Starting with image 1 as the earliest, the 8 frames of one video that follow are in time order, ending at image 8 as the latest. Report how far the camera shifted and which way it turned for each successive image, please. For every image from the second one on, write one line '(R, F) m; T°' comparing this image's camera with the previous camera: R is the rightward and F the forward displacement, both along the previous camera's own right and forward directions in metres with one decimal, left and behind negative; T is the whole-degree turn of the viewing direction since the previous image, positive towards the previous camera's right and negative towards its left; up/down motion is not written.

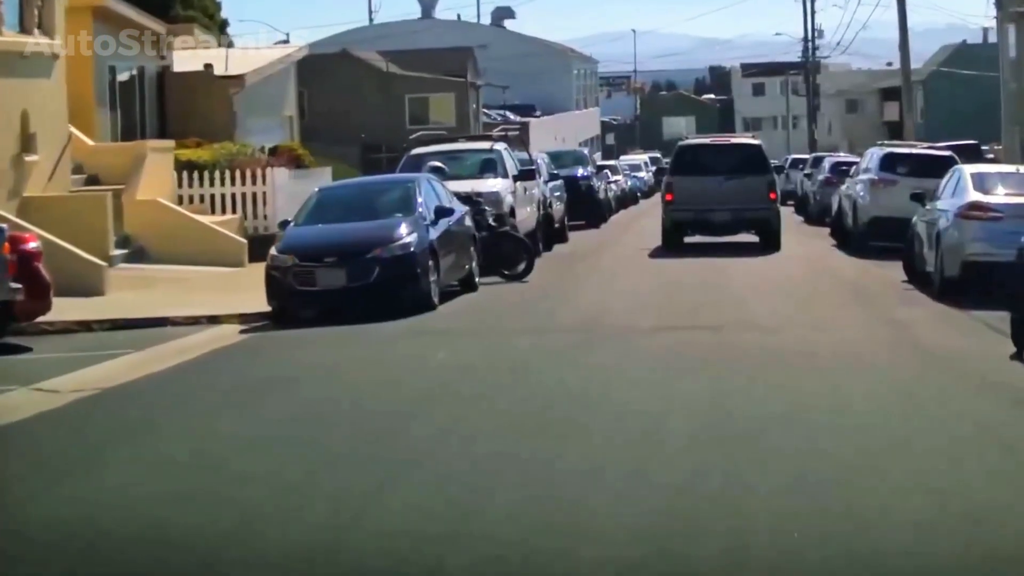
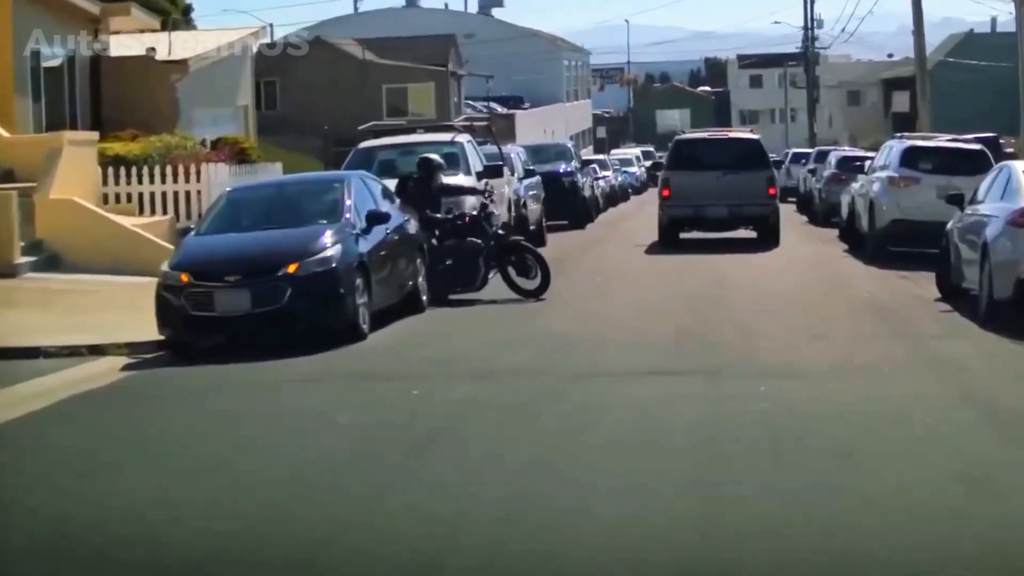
(+0.4, +3.1) m; 0°
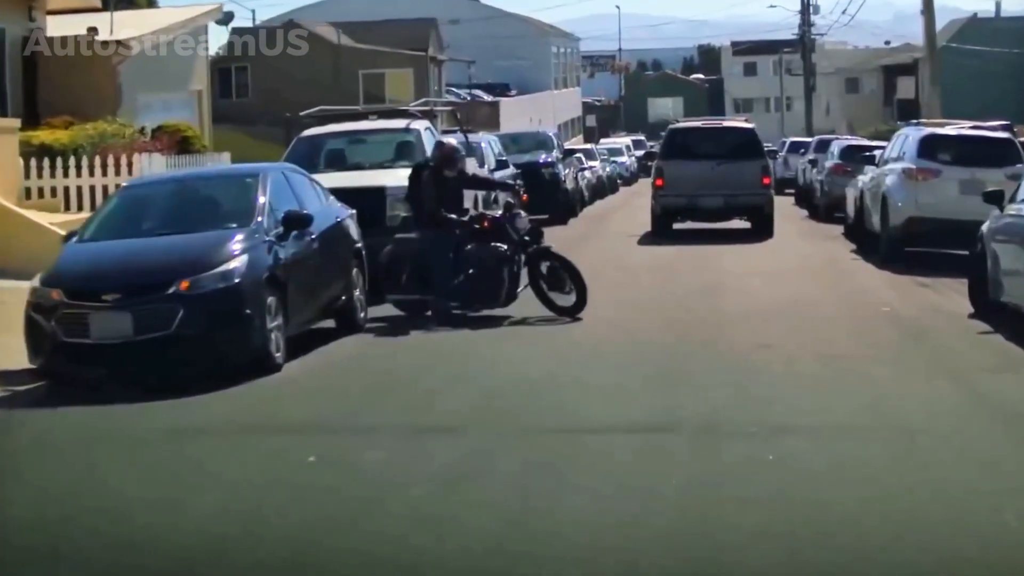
(+0.3, +2.4) m; 0°
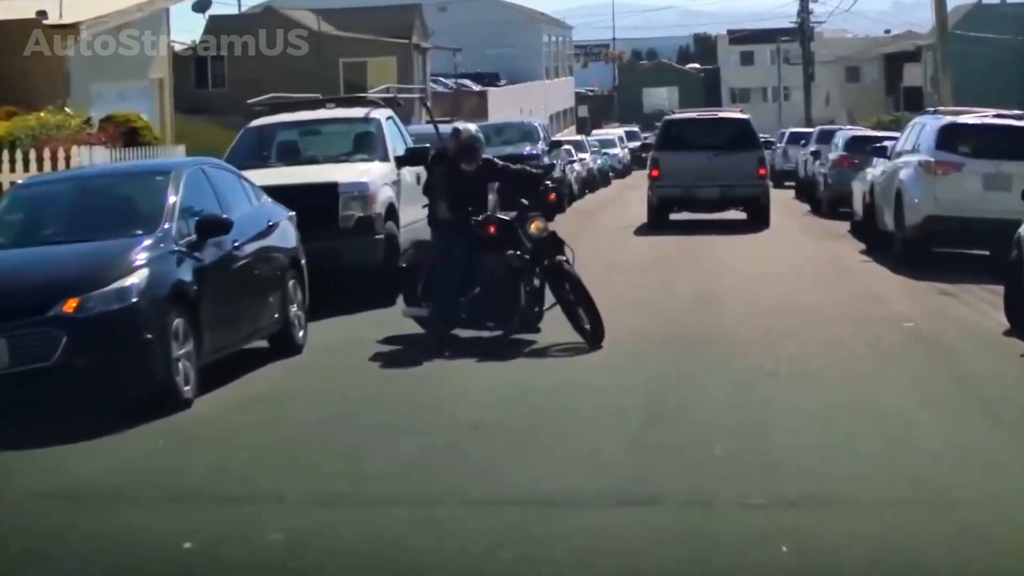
(+0.2, +1.8) m; 0°
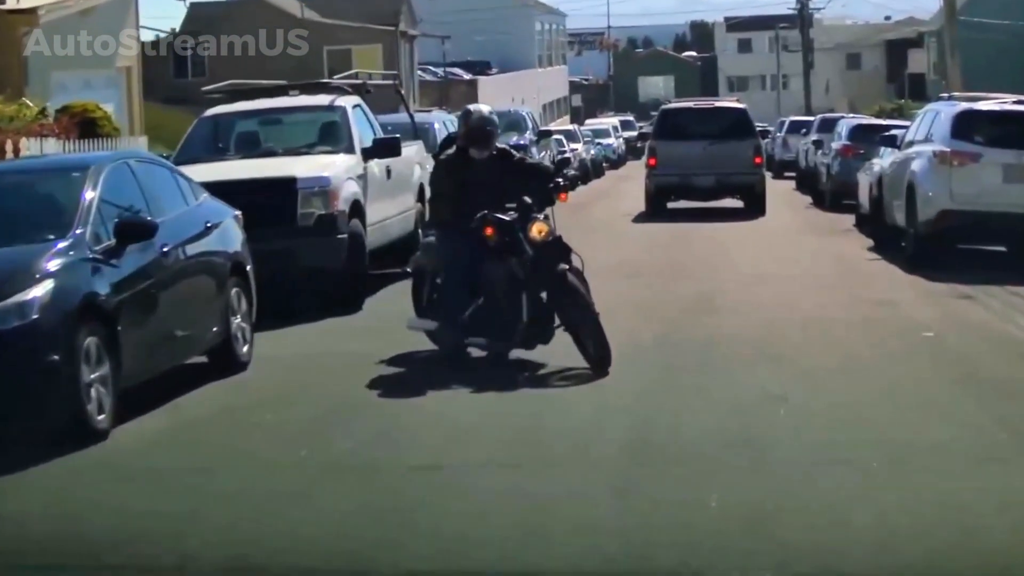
(+0.2, +1.2) m; 0°
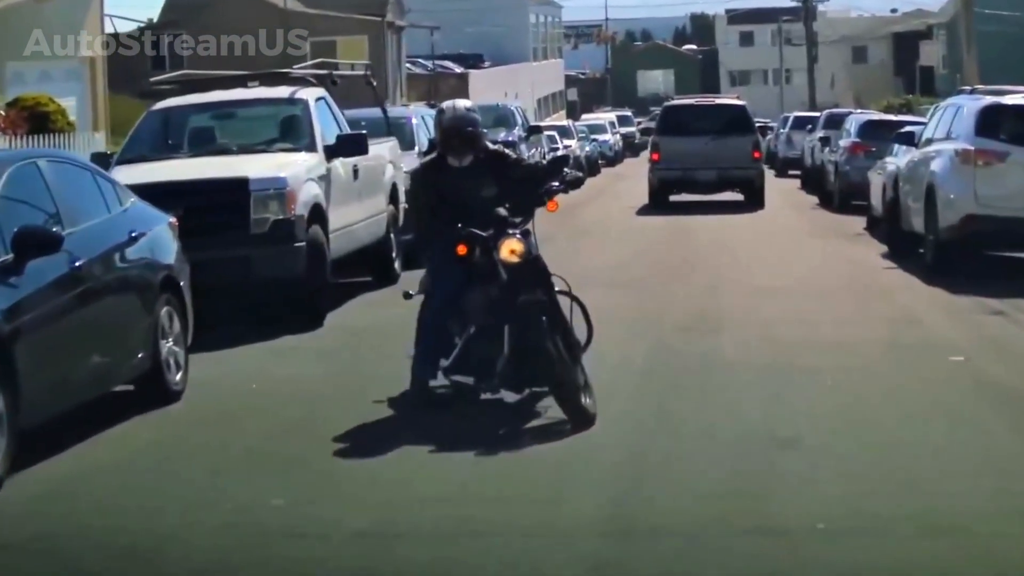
(+0.2, +1.3) m; 0°
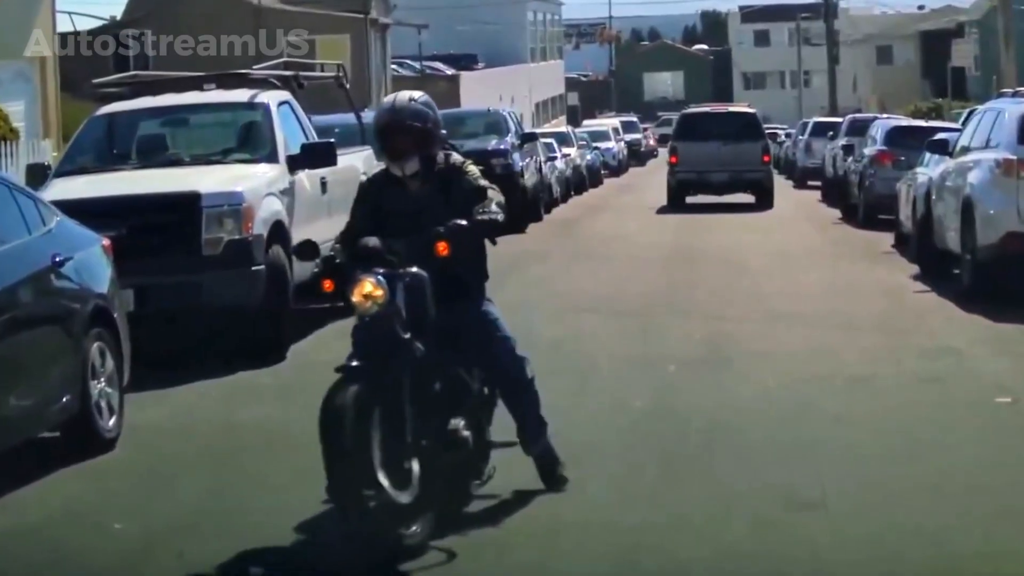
(+0.1, +1.4) m; 0°
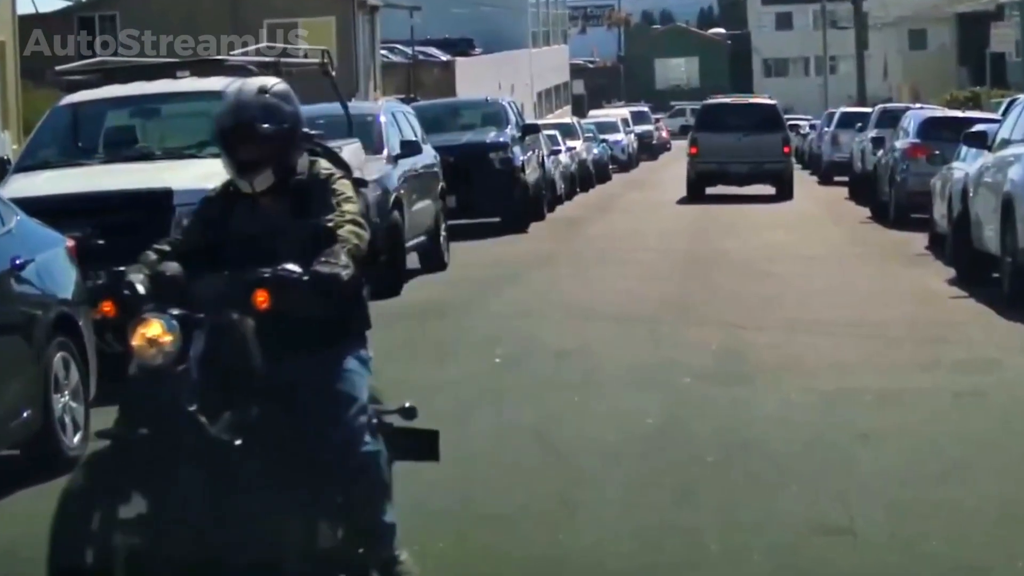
(+0.1, +1.0) m; 0°
